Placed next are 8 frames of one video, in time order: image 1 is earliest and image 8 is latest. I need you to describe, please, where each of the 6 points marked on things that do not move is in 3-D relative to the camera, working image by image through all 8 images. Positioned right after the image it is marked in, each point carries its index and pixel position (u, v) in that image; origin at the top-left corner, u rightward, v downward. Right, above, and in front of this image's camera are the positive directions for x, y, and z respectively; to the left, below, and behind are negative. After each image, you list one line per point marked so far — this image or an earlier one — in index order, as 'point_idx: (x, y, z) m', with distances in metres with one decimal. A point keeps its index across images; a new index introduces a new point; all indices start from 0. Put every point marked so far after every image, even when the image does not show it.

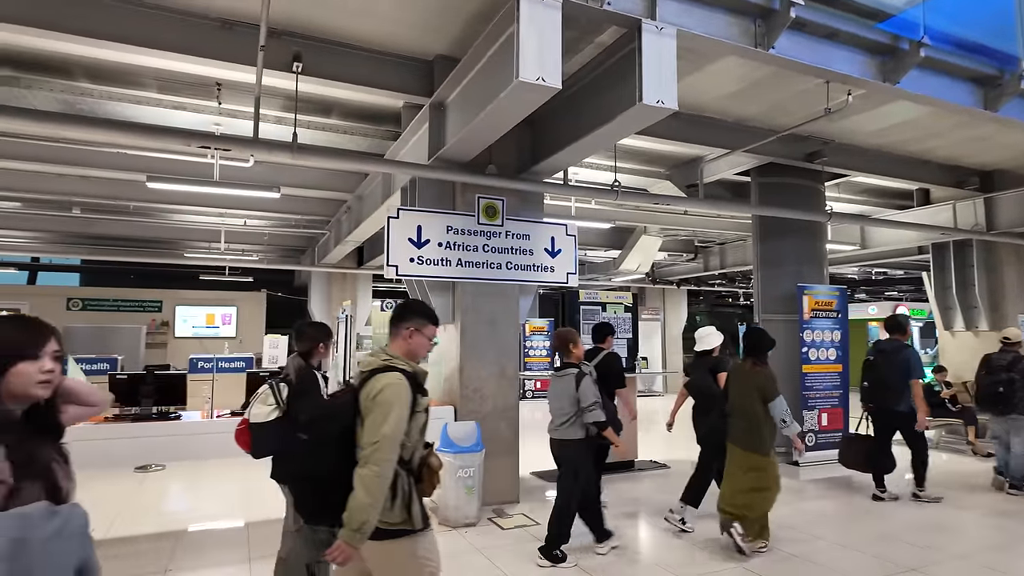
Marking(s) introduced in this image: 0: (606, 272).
0: (+2.0, +0.3, +12.7) m
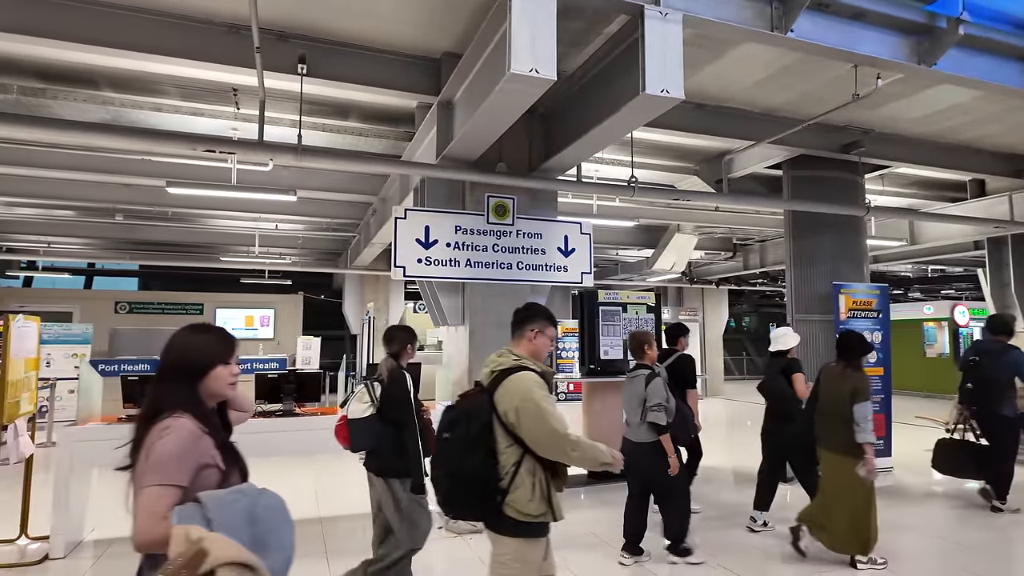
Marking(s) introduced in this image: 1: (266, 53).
0: (+2.7, +0.3, +12.5) m
1: (-1.8, +1.7, +4.3) m
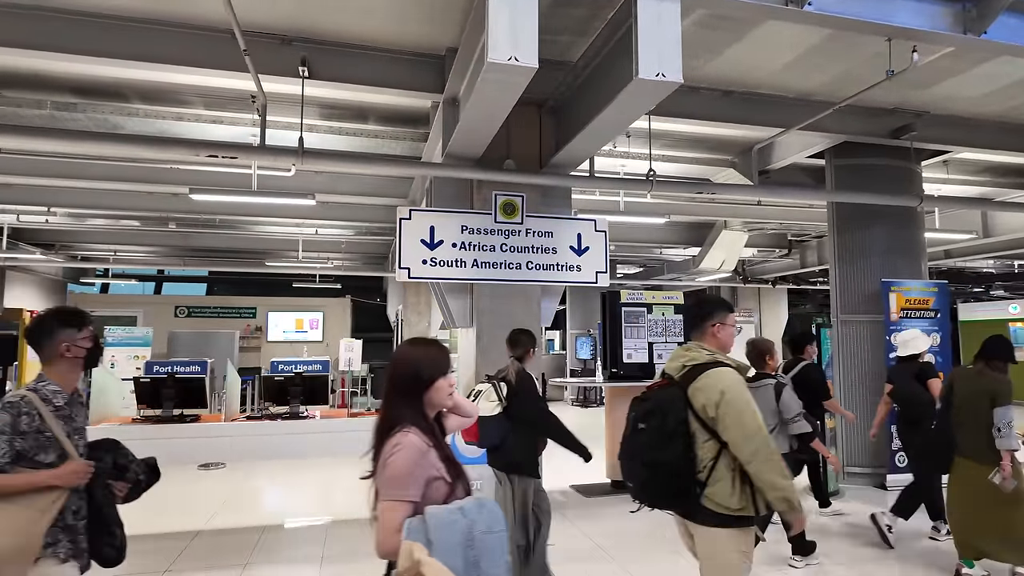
0: (+3.5, +0.3, +12.0) m
1: (-1.8, +1.7, +4.3) m
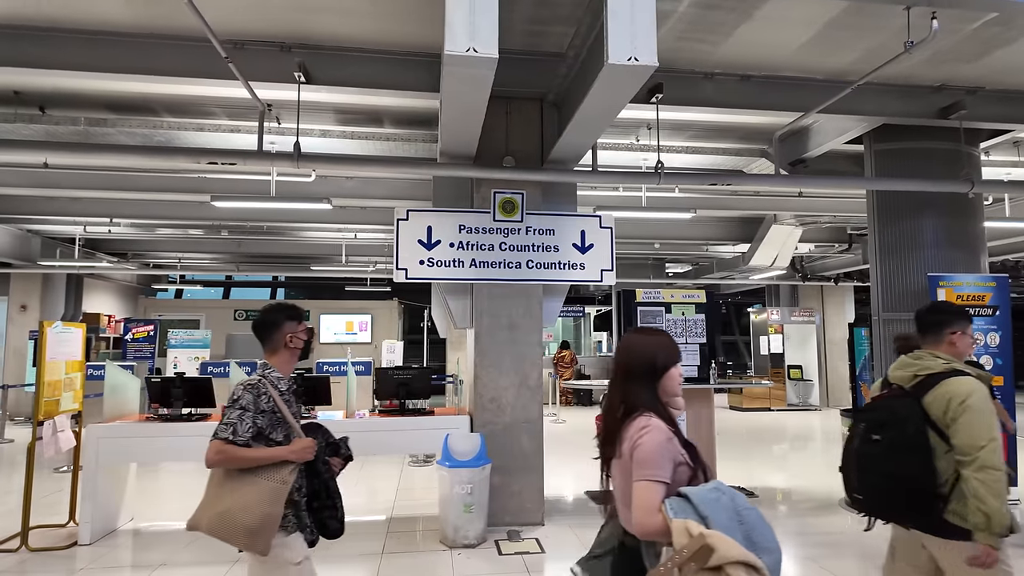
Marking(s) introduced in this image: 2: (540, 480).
0: (+4.3, +0.3, +11.4) m
1: (-1.8, +1.6, +4.4) m
2: (+0.2, -1.4, +4.5) m
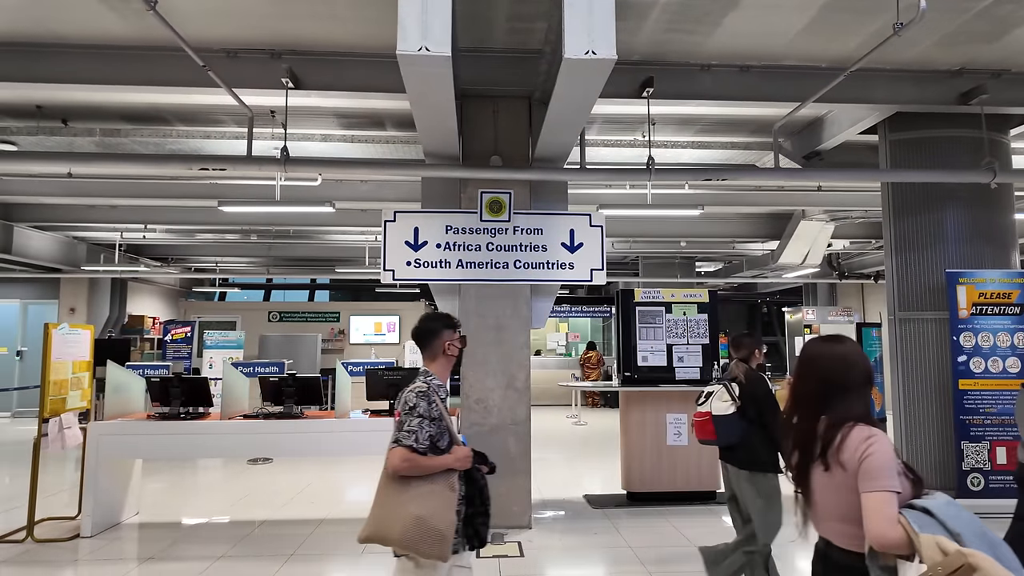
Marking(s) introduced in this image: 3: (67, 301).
0: (+4.7, +0.4, +11.0) m
1: (-1.9, +1.6, +4.5) m
2: (+0.1, -1.4, +4.4) m
3: (-9.0, -0.3, +12.2) m
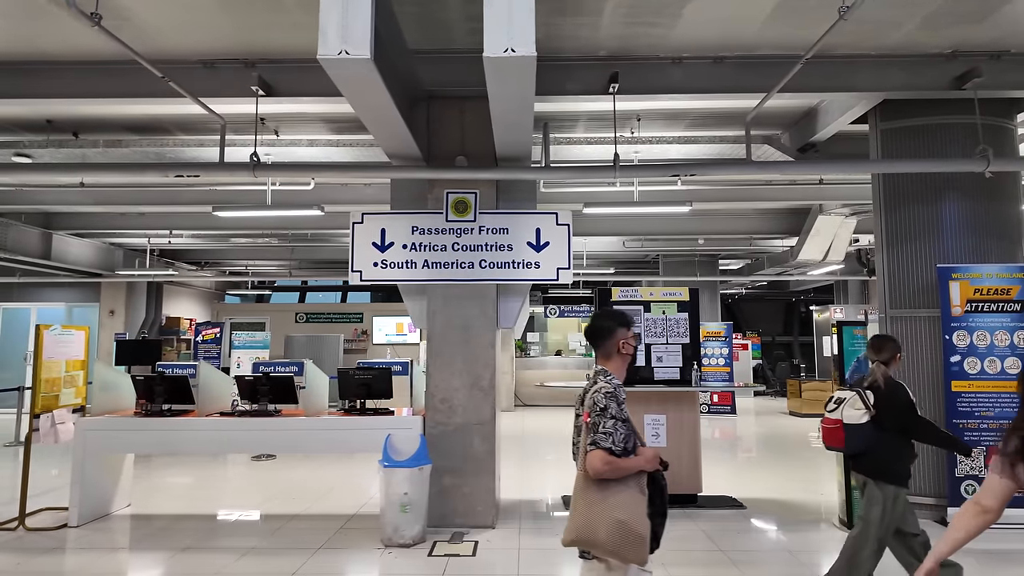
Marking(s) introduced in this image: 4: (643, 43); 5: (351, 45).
0: (+4.9, +0.4, +10.7) m
1: (-2.2, +1.6, +4.7) m
2: (-0.2, -1.4, +4.4) m
3: (-8.7, -0.3, +12.8) m
4: (+1.0, +1.8, +4.5) m
5: (-0.8, +1.2, +3.0) m
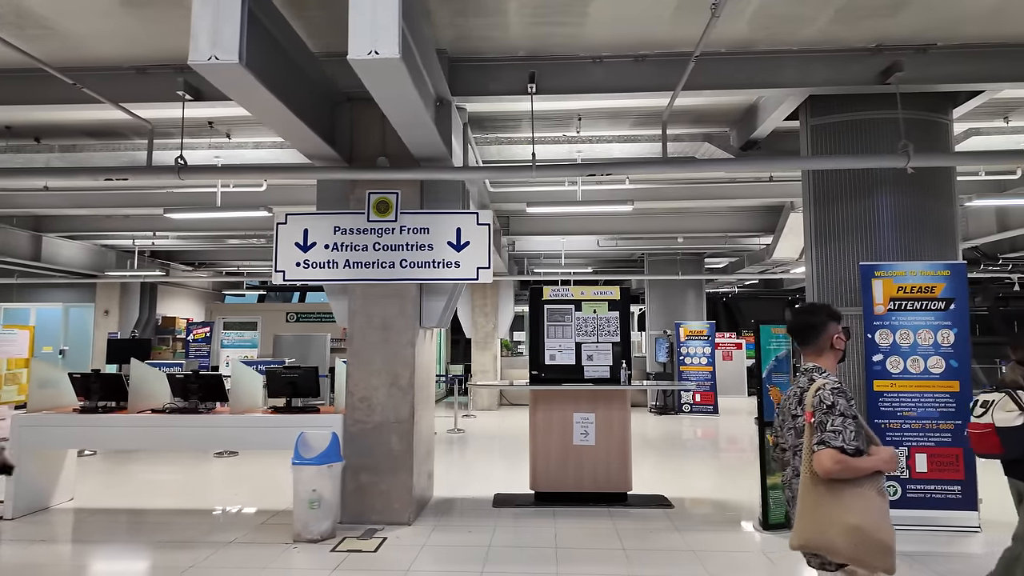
0: (+4.5, +0.4, +10.5) m
1: (-2.8, +1.6, +4.8) m
2: (-0.8, -1.4, +4.4) m
3: (-9.0, -0.3, +13.2) m
4: (+0.3, +1.8, +4.5) m
5: (-1.5, +1.2, +3.0) m
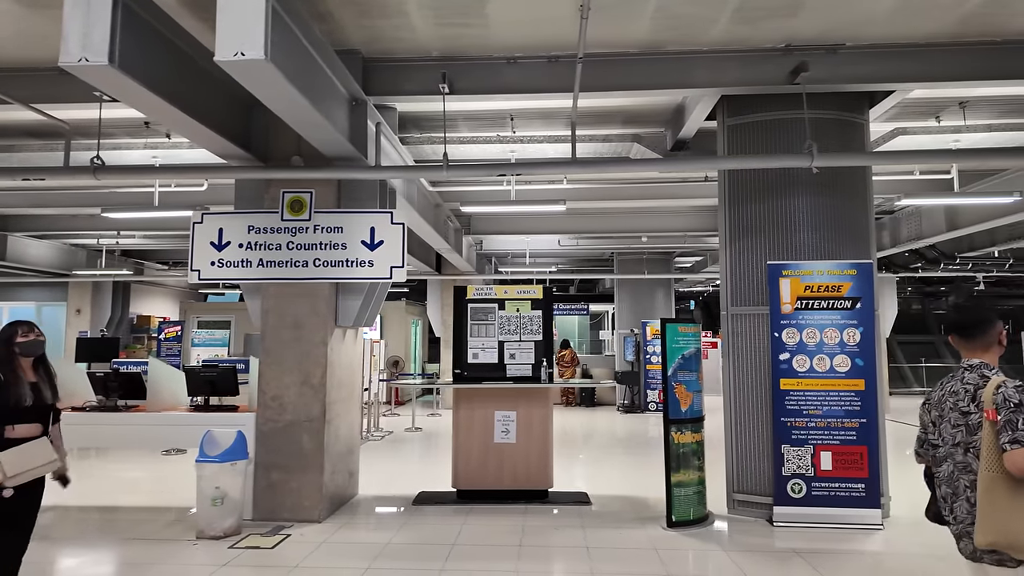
0: (+3.9, +0.4, +10.5) m
1: (-3.5, +1.6, +4.9) m
2: (-1.4, -1.4, +4.5) m
3: (-9.7, -0.3, +13.2) m
4: (-0.3, +1.8, +4.5) m
5: (-2.1, +1.2, +3.1) m
